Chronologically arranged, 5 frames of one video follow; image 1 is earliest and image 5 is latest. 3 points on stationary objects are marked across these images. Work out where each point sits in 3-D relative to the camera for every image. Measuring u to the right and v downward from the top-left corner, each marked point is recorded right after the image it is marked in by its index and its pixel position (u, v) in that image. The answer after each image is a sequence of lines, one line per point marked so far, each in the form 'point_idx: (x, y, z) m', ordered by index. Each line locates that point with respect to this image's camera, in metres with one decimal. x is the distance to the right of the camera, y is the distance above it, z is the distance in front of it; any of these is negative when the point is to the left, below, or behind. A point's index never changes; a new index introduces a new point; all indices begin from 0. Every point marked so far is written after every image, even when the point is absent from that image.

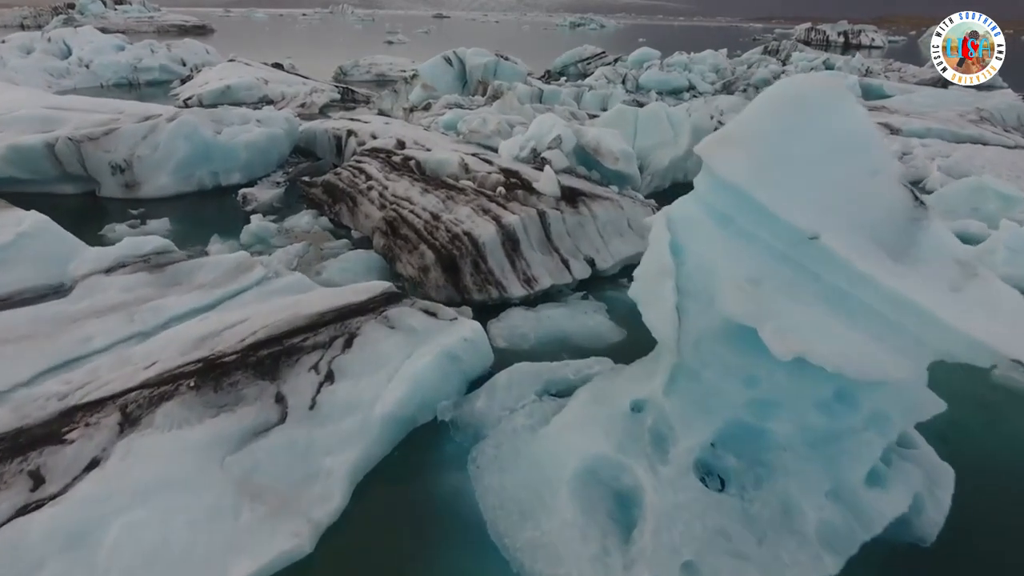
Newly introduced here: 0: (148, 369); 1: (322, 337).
0: (-1.8, -0.4, +3.1) m
1: (-1.0, -0.3, +3.2) m
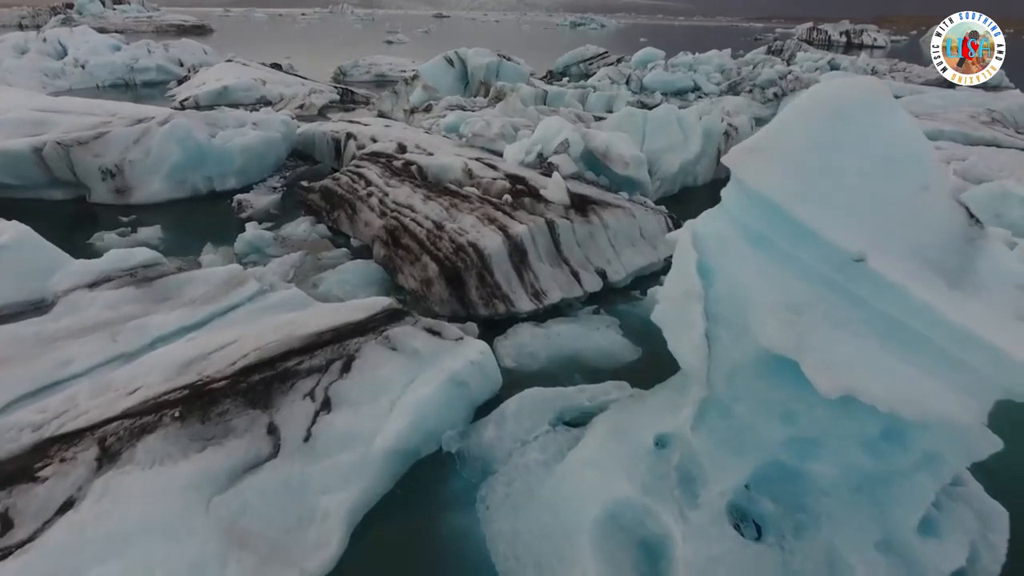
0: (-1.7, -0.5, +2.9) m
1: (-0.9, -0.3, +3.0) m
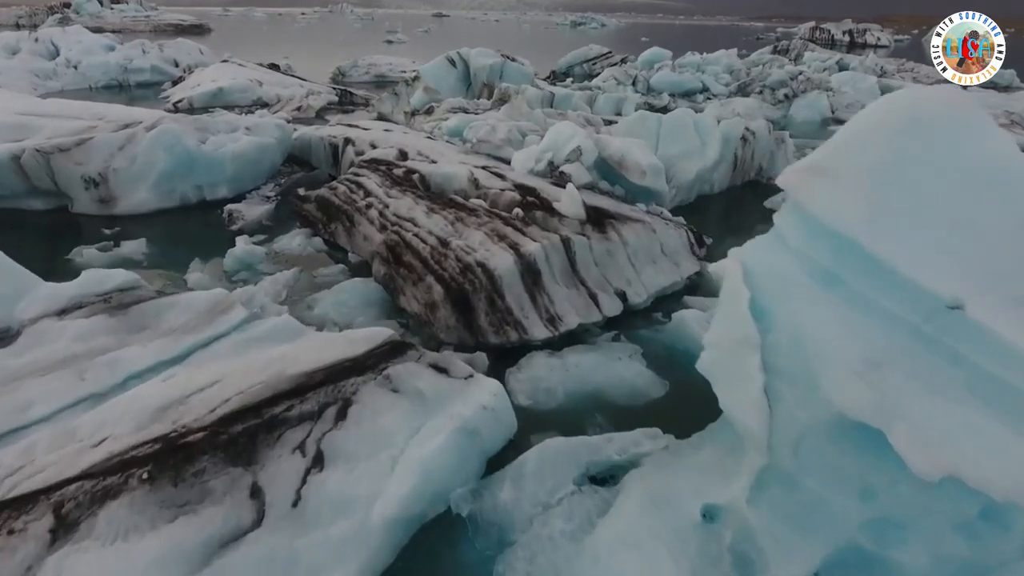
0: (-1.7, -0.6, +2.5) m
1: (-0.9, -0.5, +2.7) m
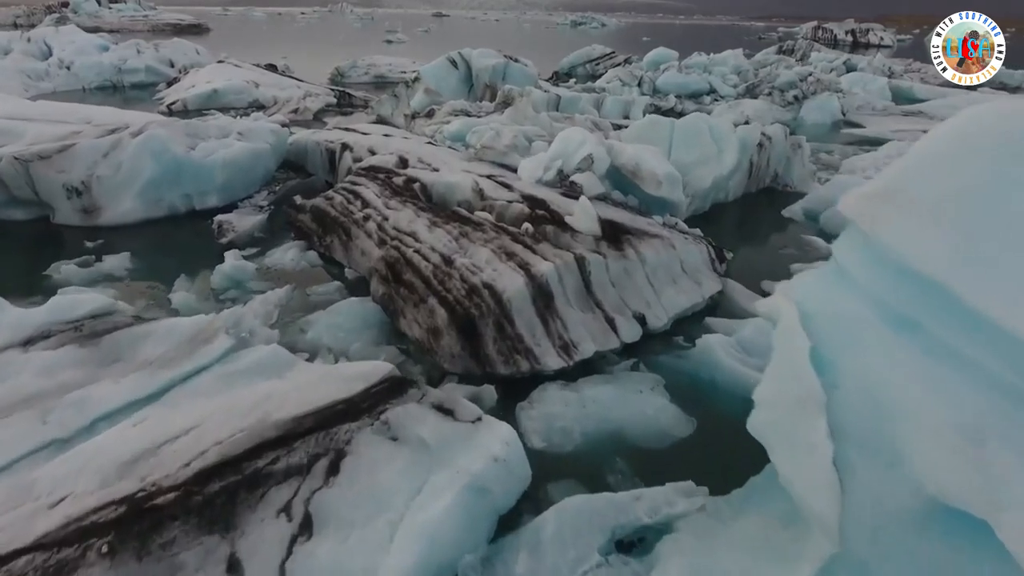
0: (-1.6, -0.8, +2.2) m
1: (-0.8, -0.6, +2.3) m
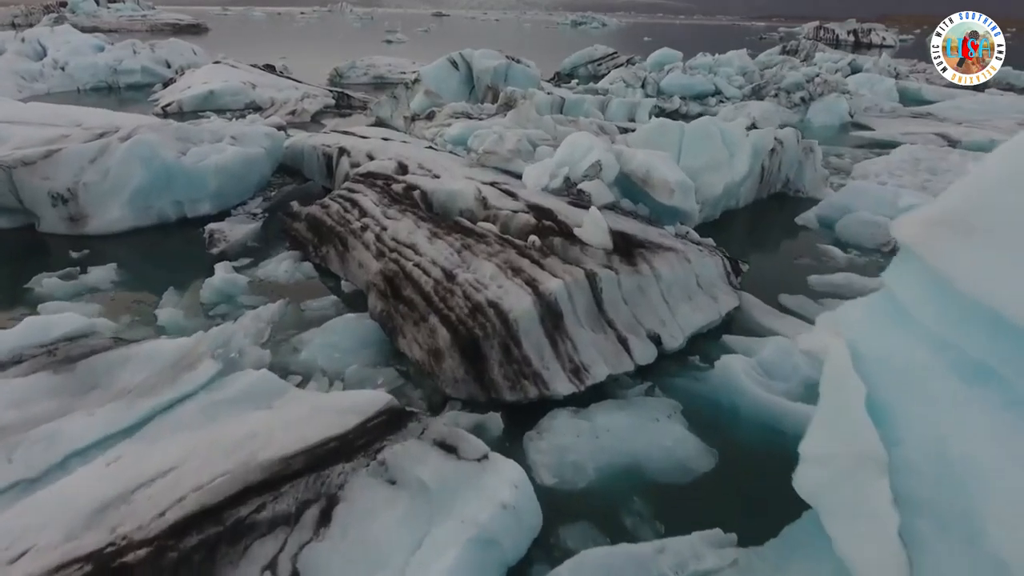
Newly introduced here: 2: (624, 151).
0: (-1.6, -0.9, +2.0) m
1: (-0.8, -0.7, +2.1) m
2: (+0.9, +1.1, +5.0) m
